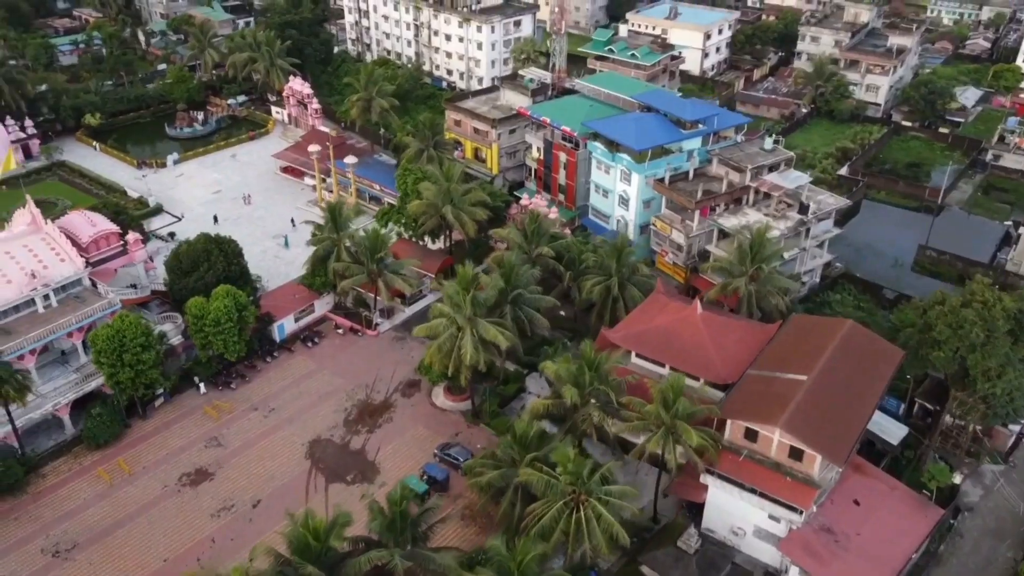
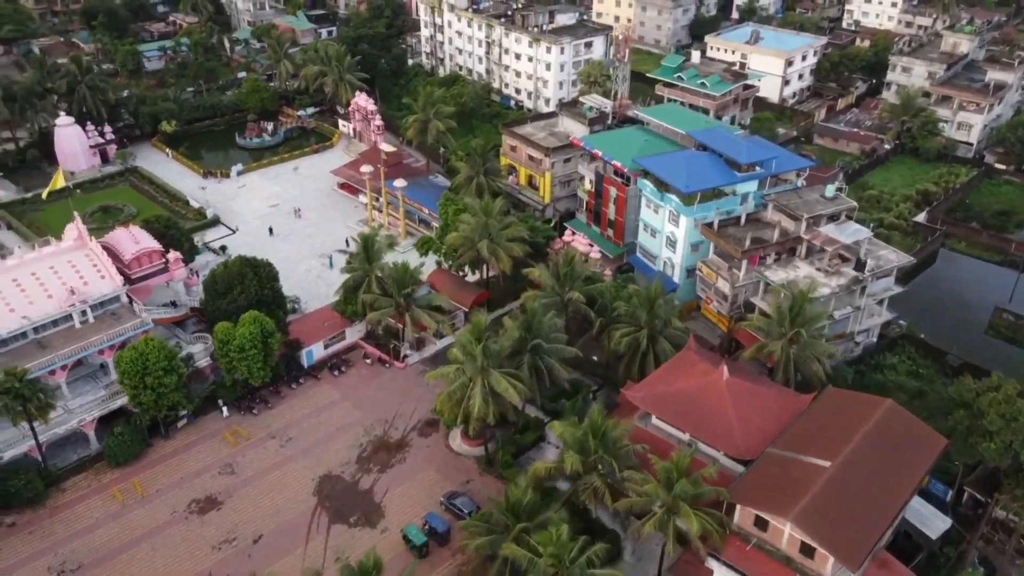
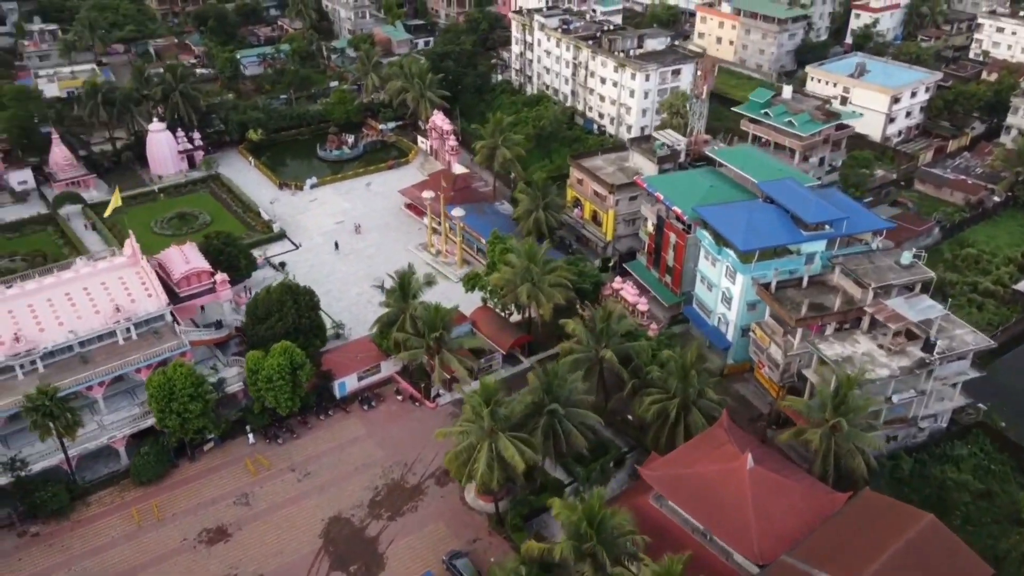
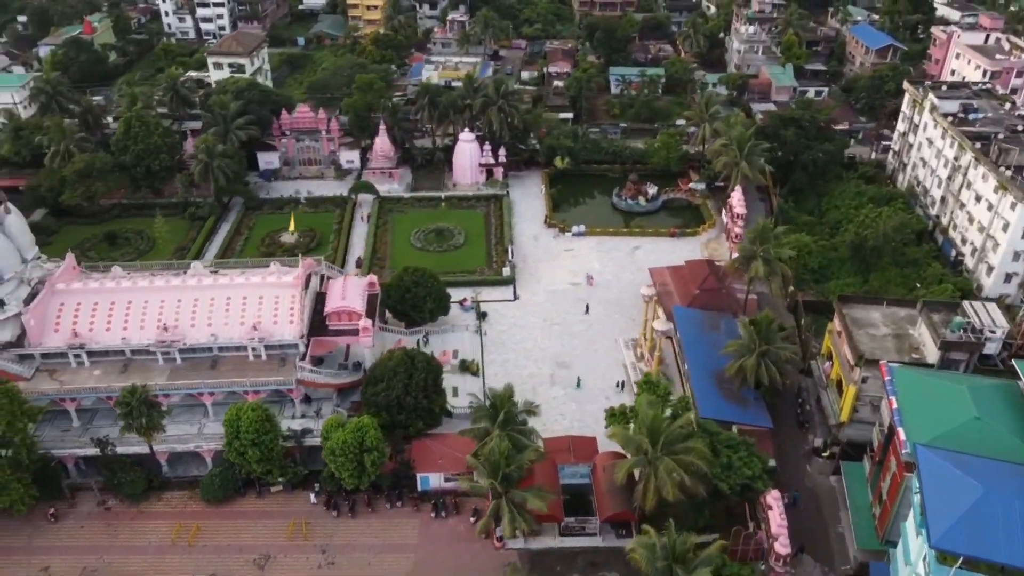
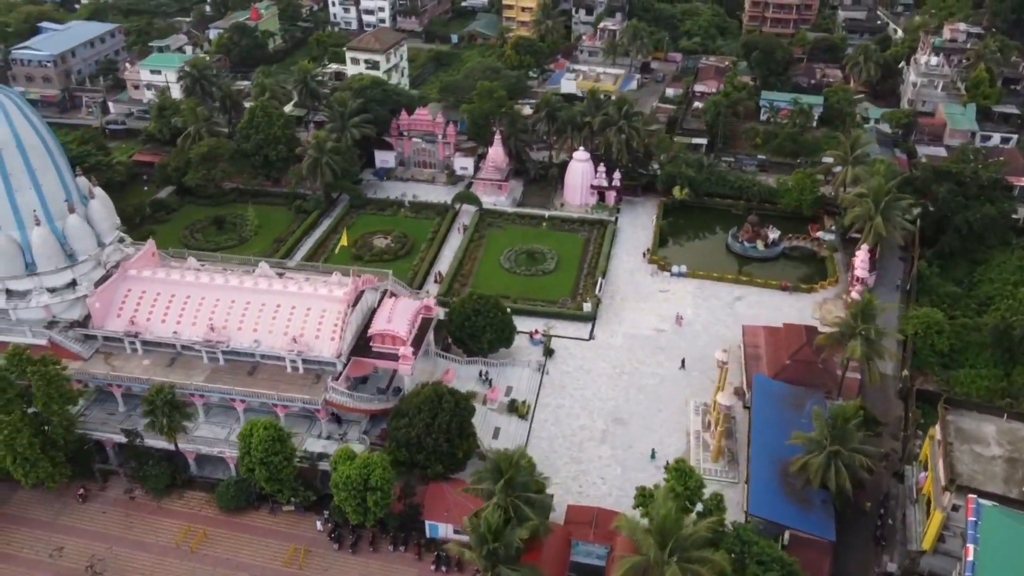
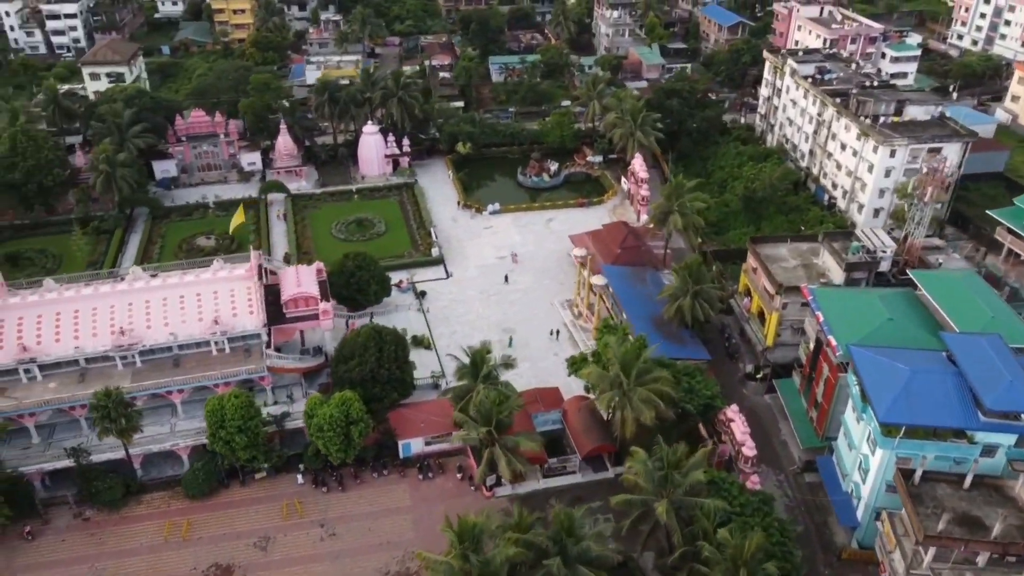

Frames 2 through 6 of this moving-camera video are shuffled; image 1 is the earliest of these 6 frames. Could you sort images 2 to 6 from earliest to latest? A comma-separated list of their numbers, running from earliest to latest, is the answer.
2, 3, 6, 4, 5
